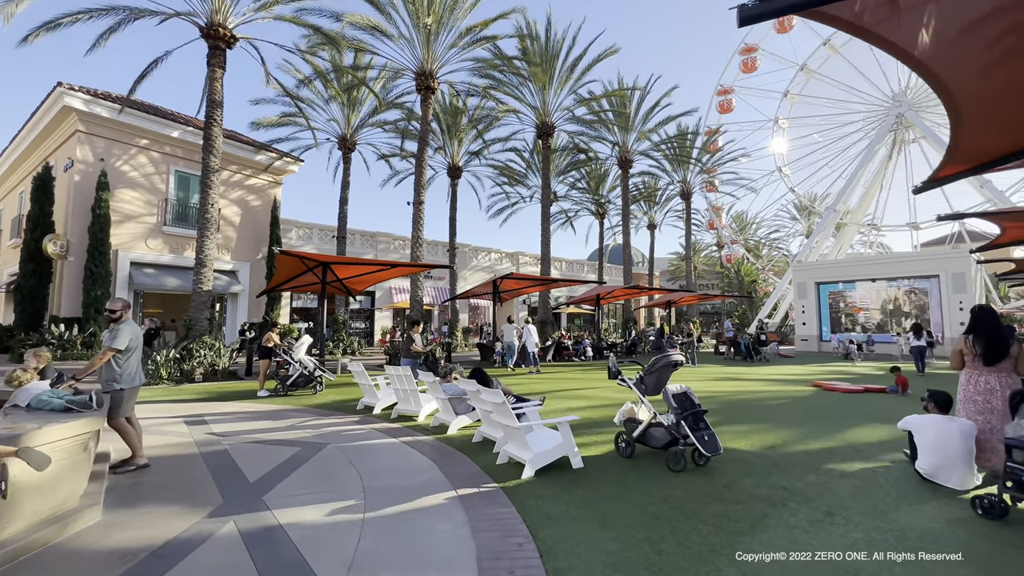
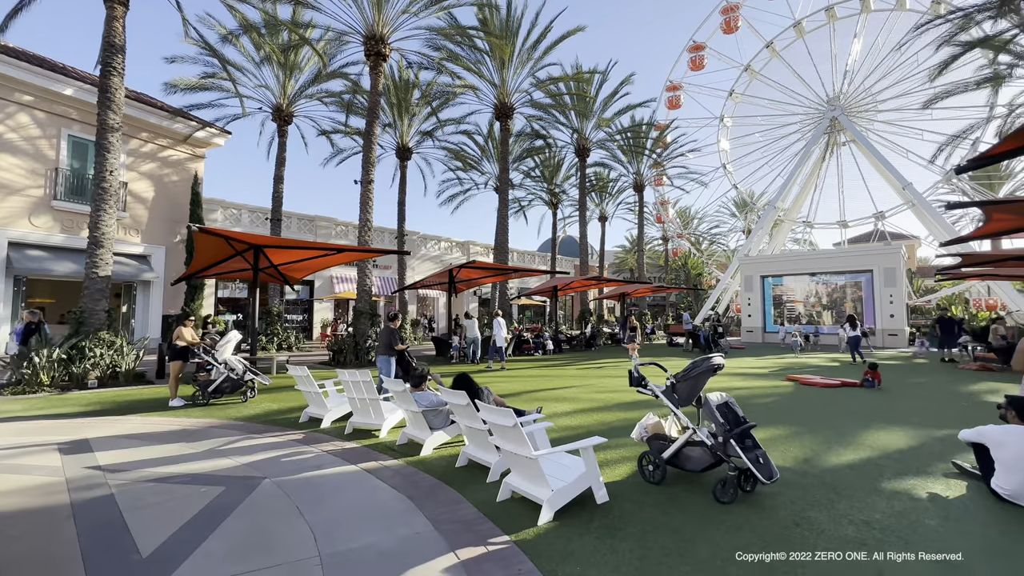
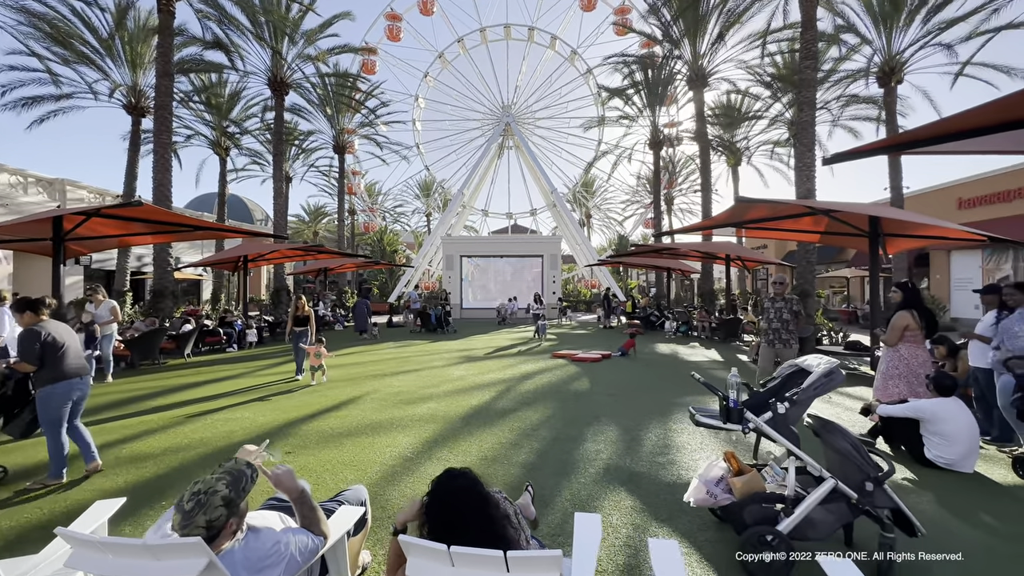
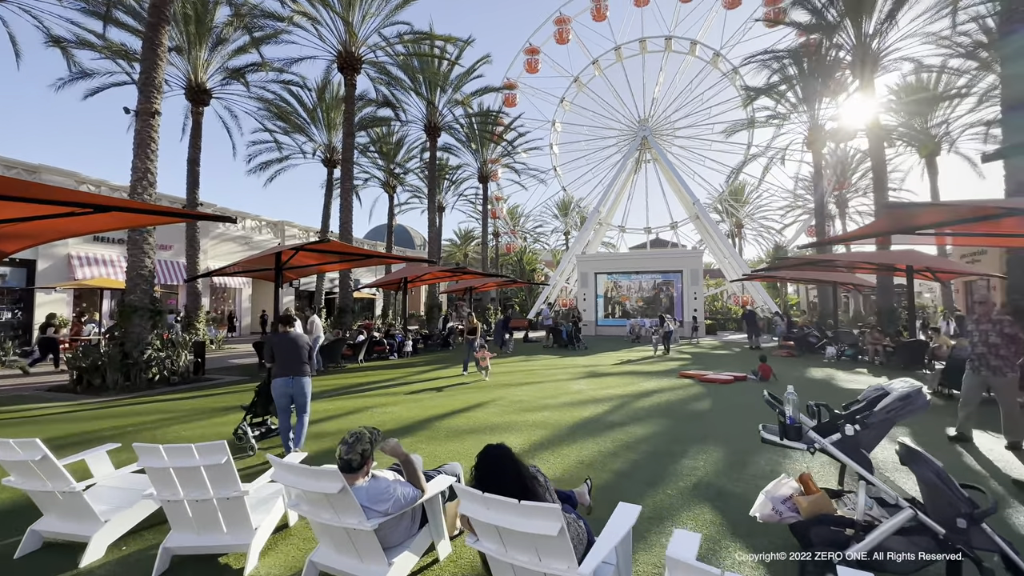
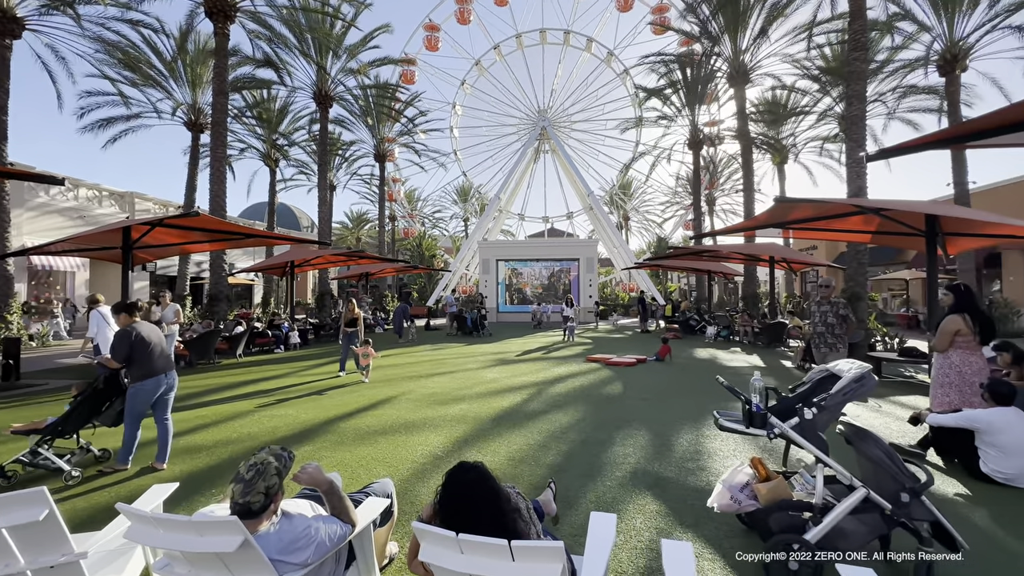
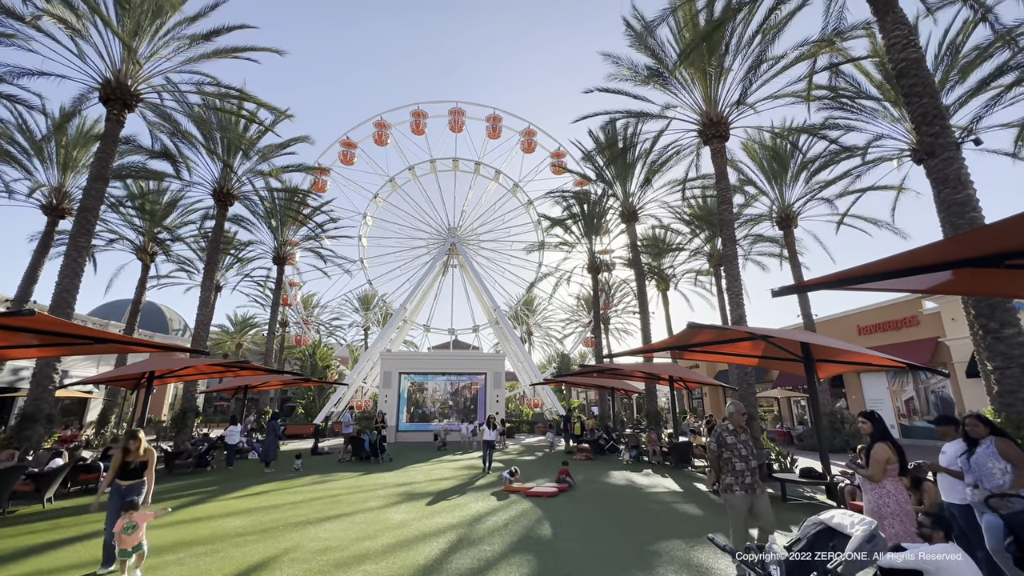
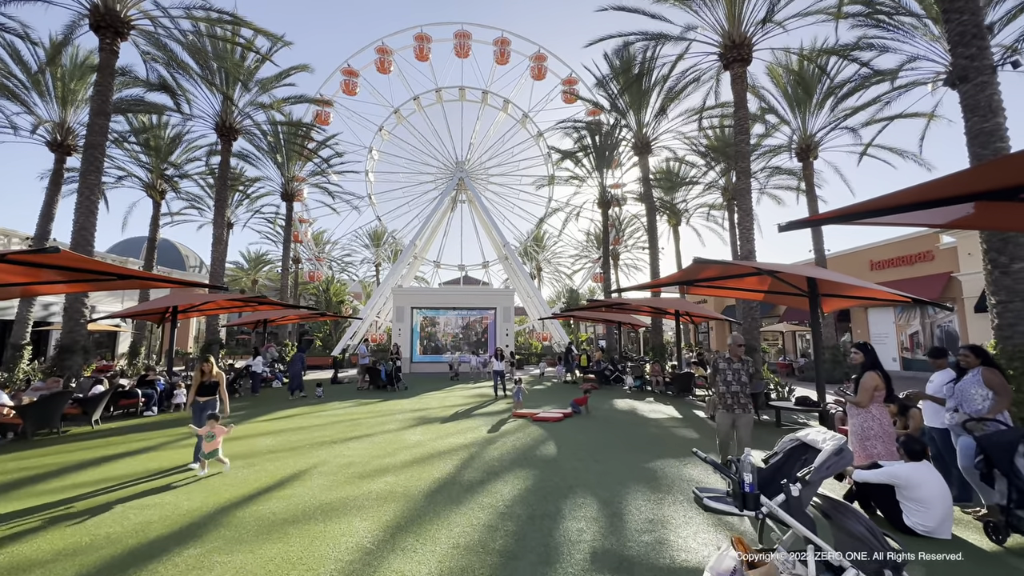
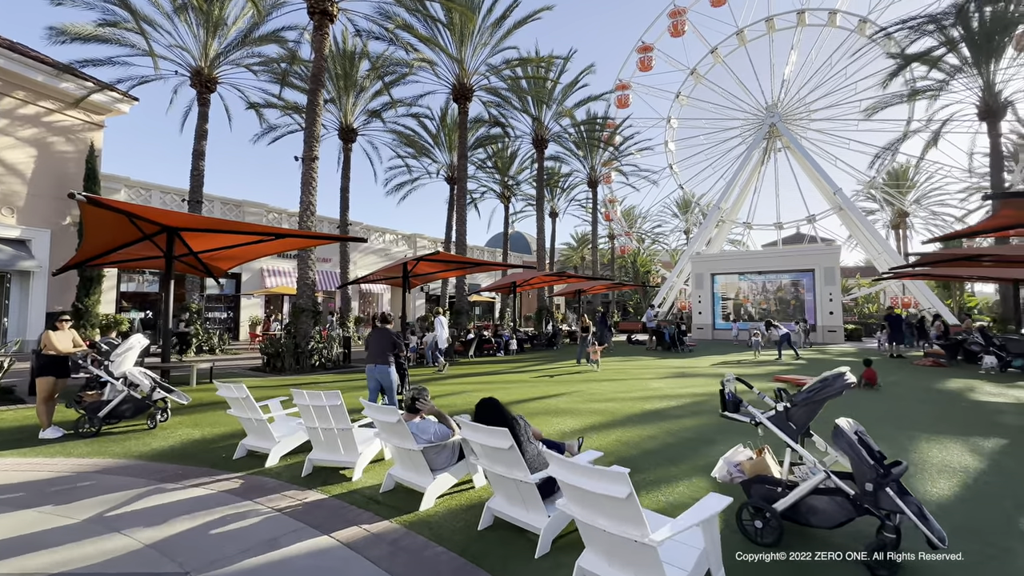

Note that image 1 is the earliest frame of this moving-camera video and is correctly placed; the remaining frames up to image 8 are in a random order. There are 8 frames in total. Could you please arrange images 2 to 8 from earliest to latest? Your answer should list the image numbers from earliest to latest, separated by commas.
2, 8, 4, 5, 3, 7, 6
